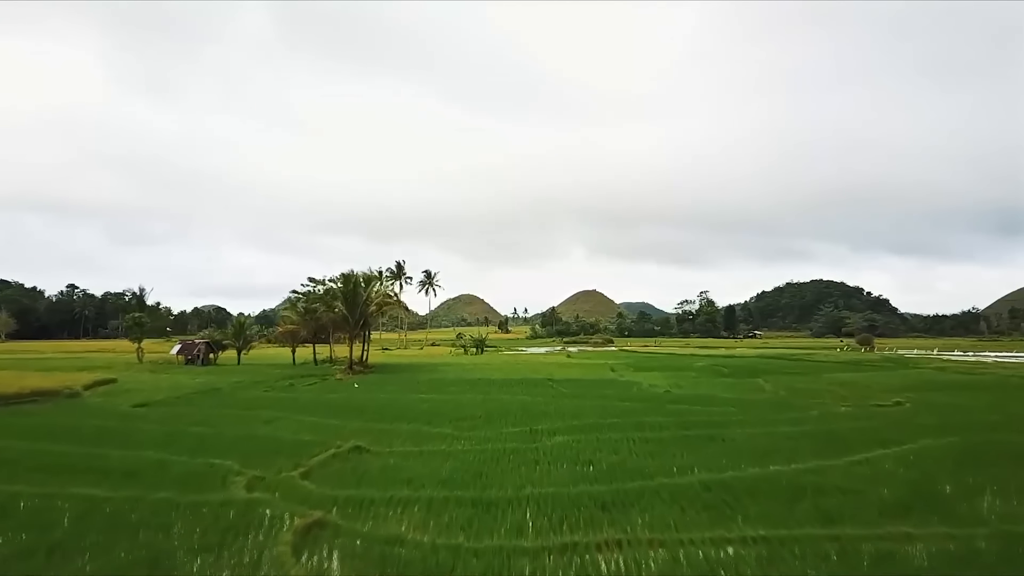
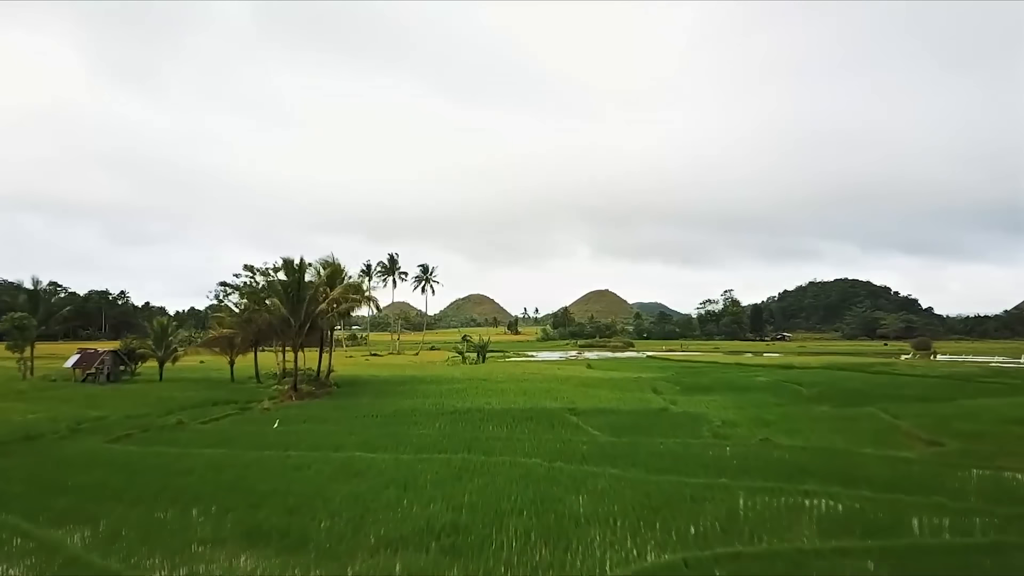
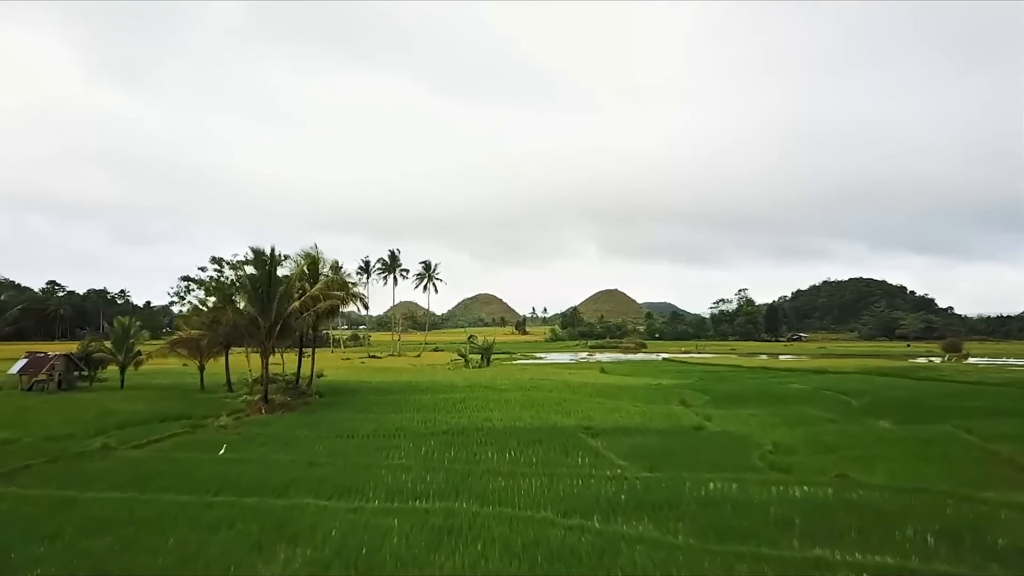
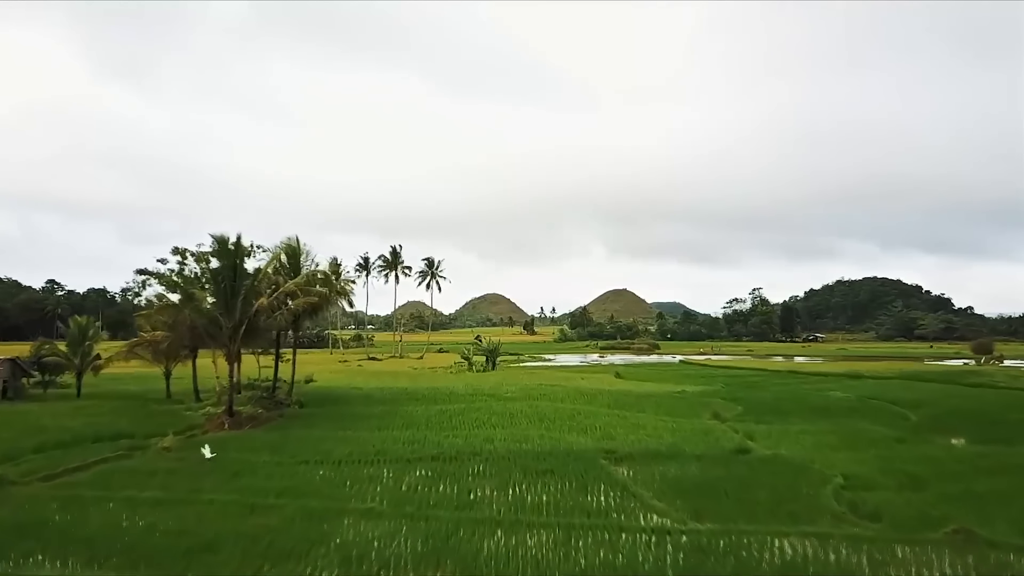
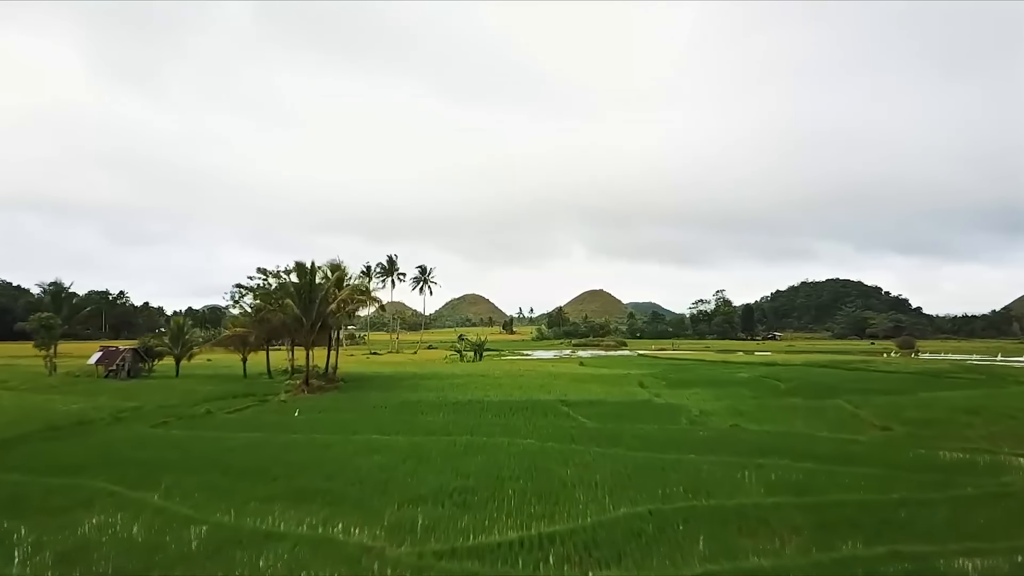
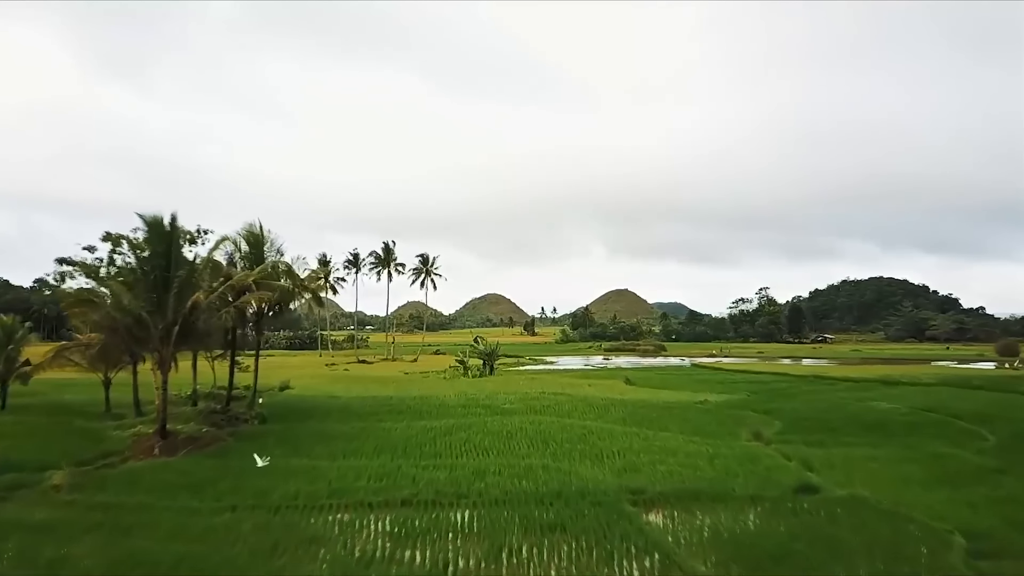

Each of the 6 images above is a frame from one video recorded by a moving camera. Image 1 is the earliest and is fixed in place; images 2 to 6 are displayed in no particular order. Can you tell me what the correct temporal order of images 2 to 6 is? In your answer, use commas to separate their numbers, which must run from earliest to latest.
5, 2, 3, 4, 6
